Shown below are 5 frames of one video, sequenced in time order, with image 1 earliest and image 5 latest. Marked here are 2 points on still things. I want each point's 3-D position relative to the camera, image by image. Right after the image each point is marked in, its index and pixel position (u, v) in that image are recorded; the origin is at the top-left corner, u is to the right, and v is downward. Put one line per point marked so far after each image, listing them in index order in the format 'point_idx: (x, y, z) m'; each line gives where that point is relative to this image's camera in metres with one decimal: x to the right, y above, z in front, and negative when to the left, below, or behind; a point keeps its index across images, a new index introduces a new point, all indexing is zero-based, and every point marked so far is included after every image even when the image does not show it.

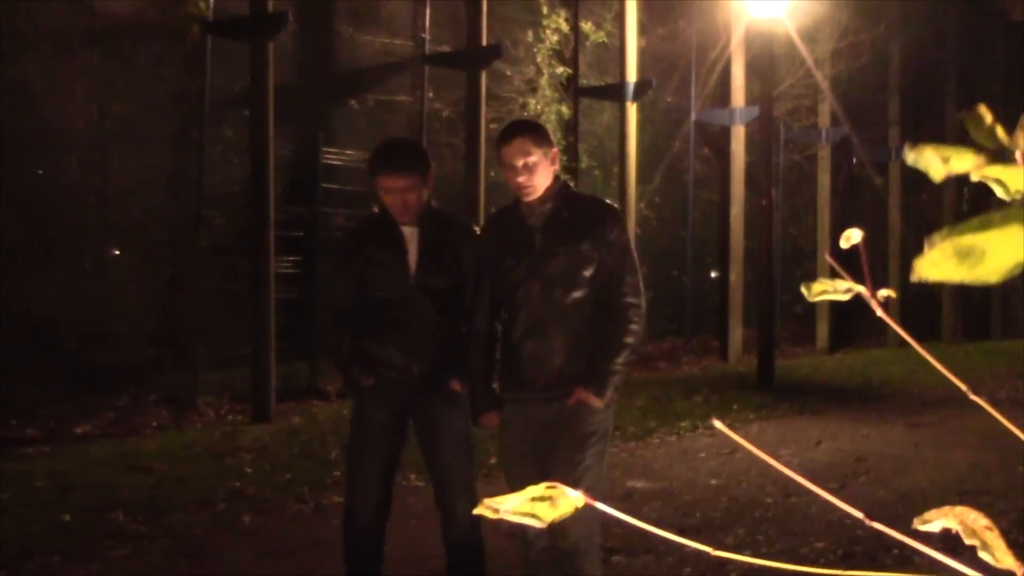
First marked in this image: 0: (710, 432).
0: (+1.2, -0.9, +9.9) m
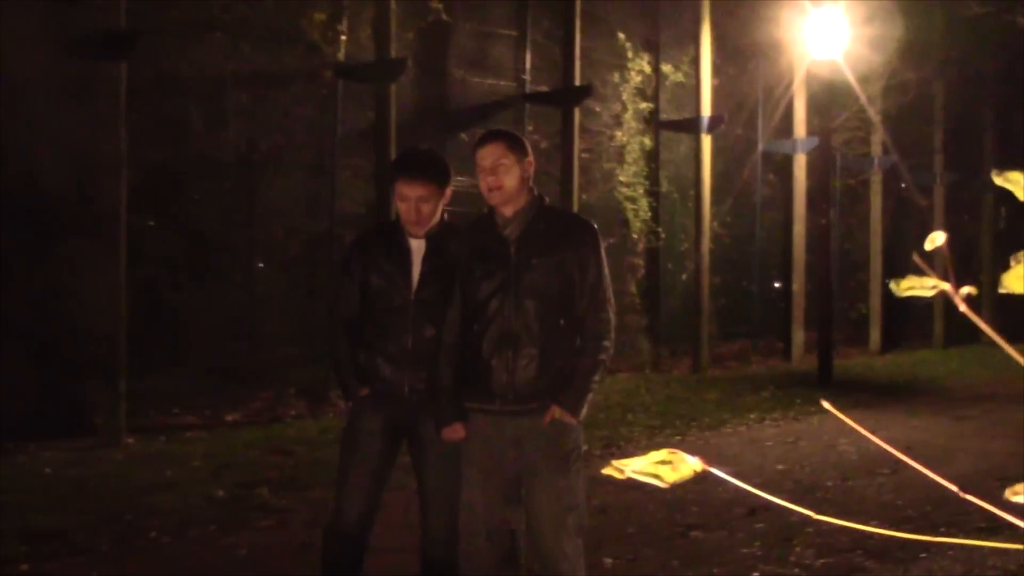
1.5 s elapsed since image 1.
0: (+1.8, -0.9, +11.2) m
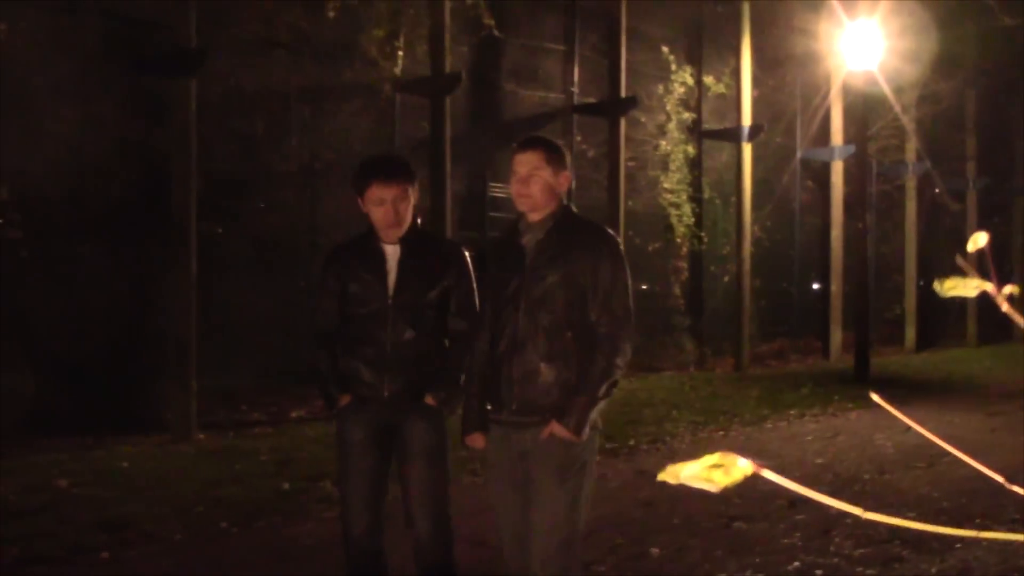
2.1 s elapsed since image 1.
0: (+2.2, -0.9, +11.6) m
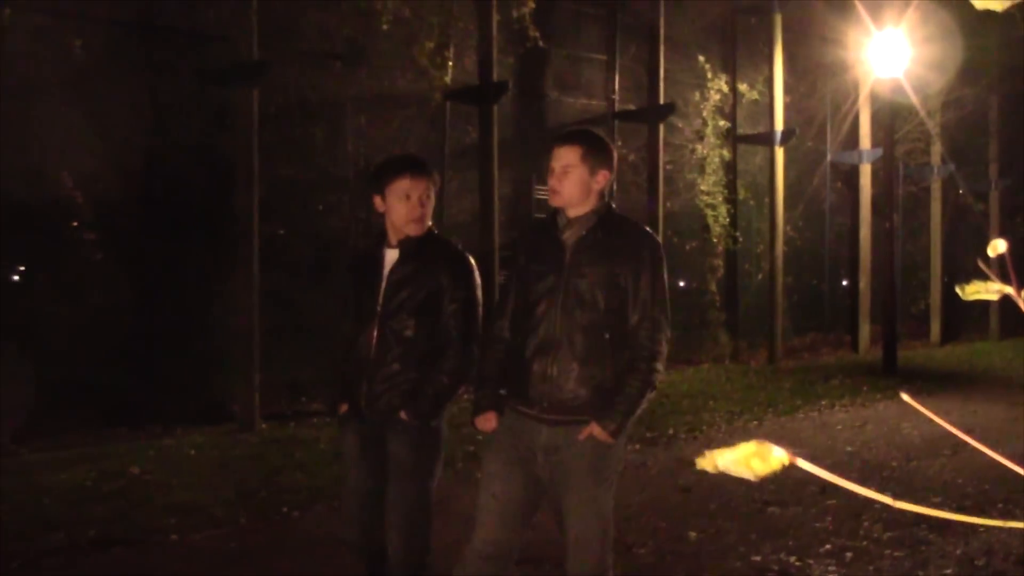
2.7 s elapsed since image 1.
0: (+2.5, -0.9, +12.2) m
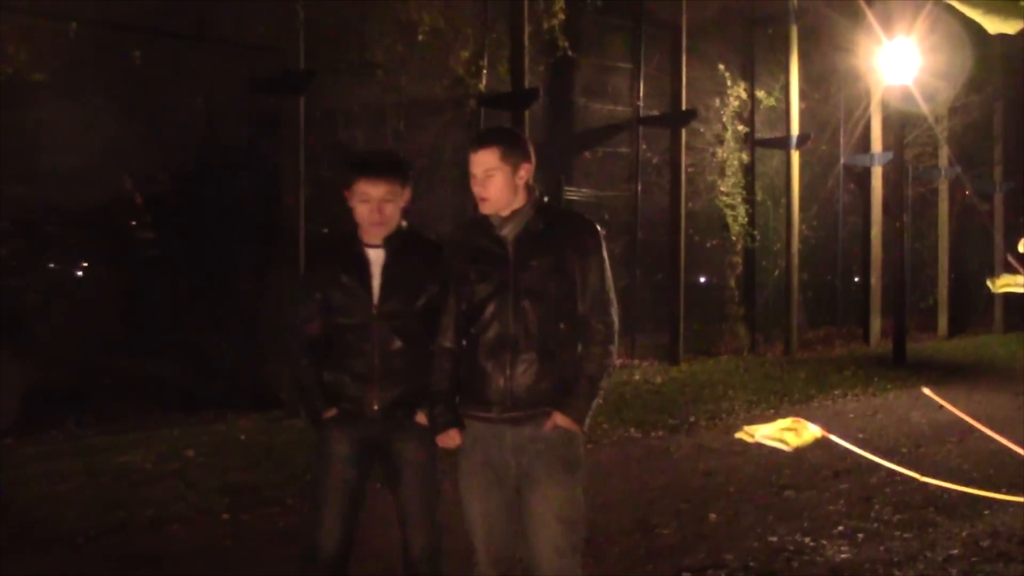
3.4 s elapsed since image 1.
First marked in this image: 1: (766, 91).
0: (+2.7, -0.9, +12.9) m
1: (+2.6, +2.0, +16.2) m
